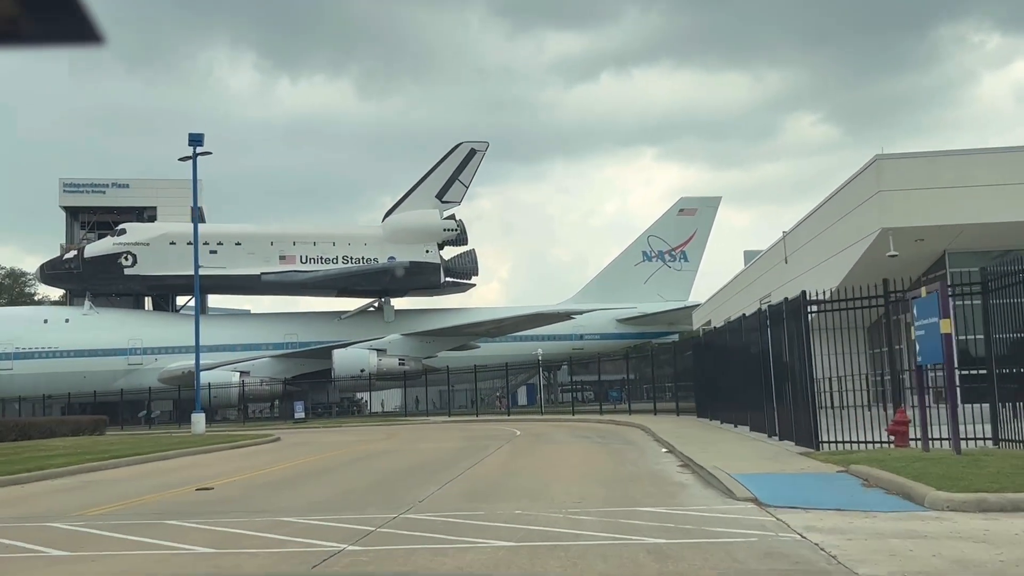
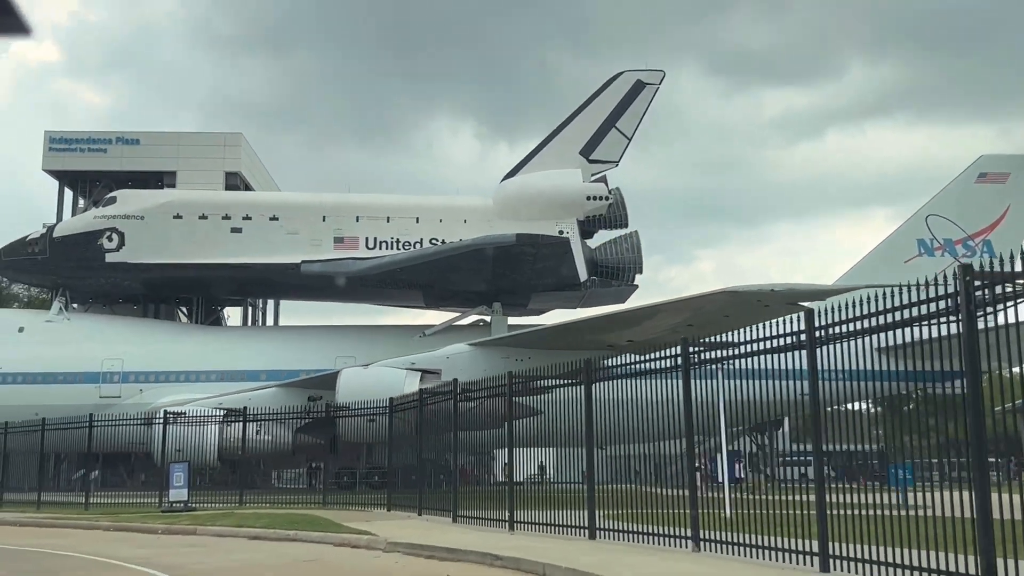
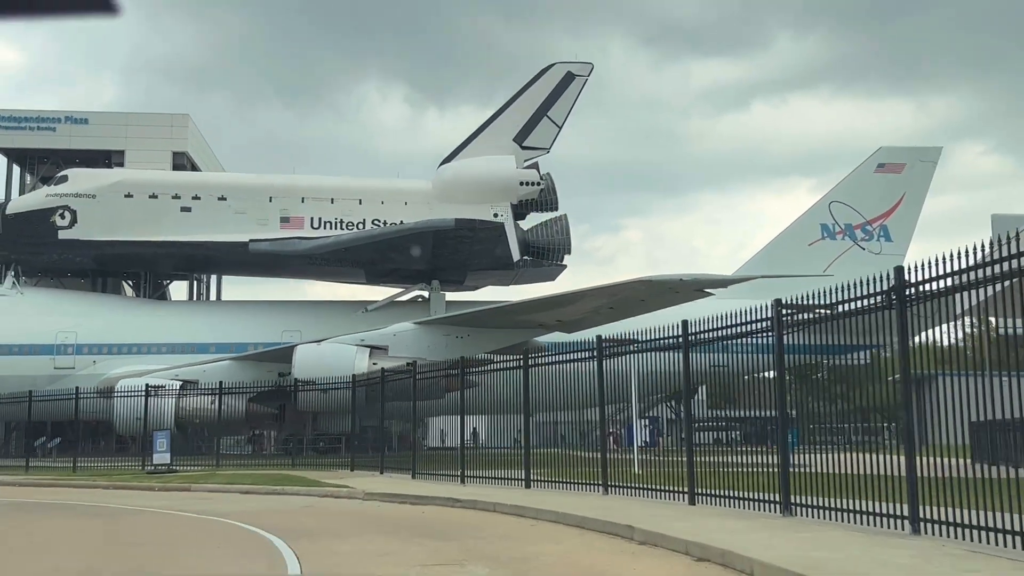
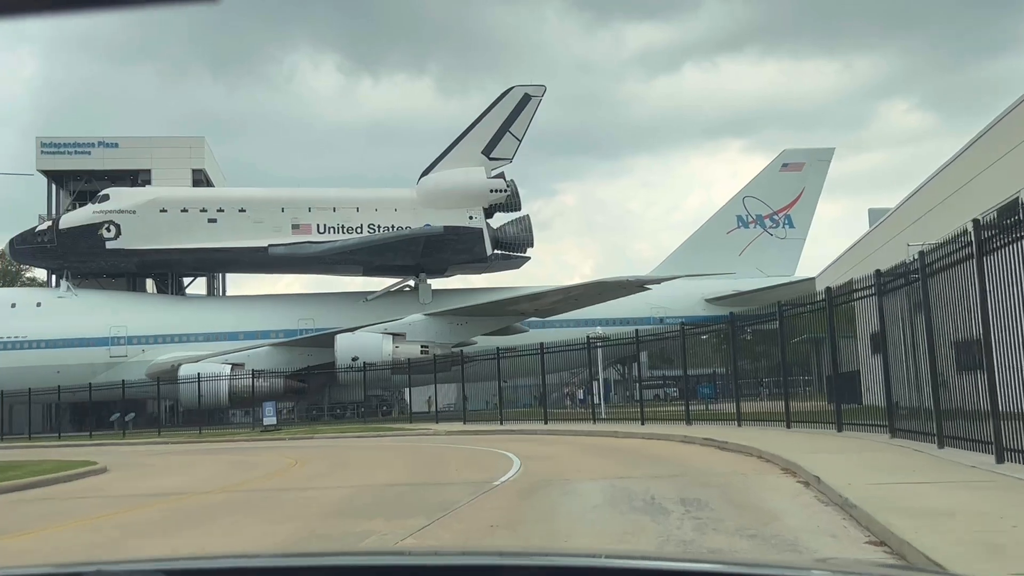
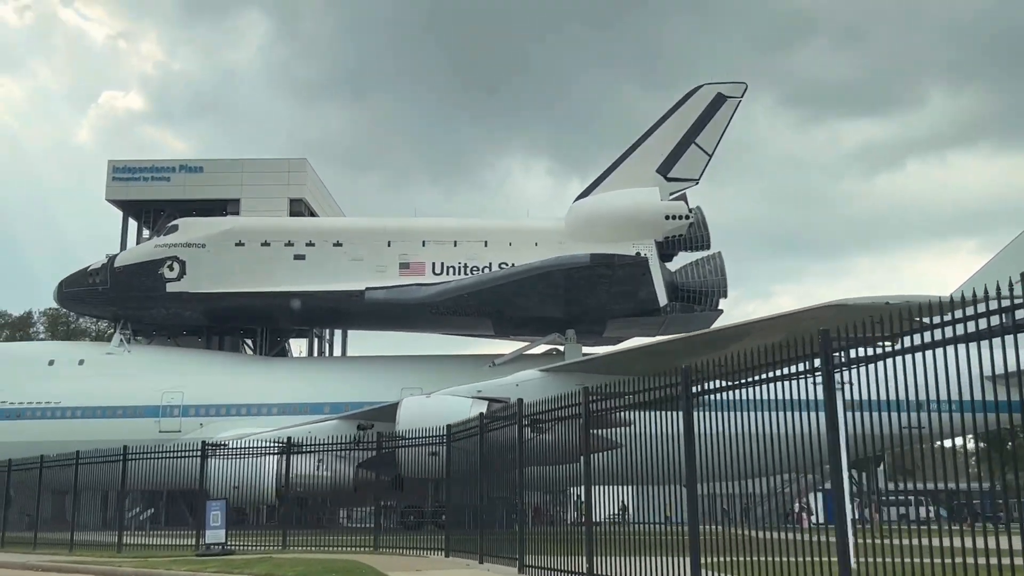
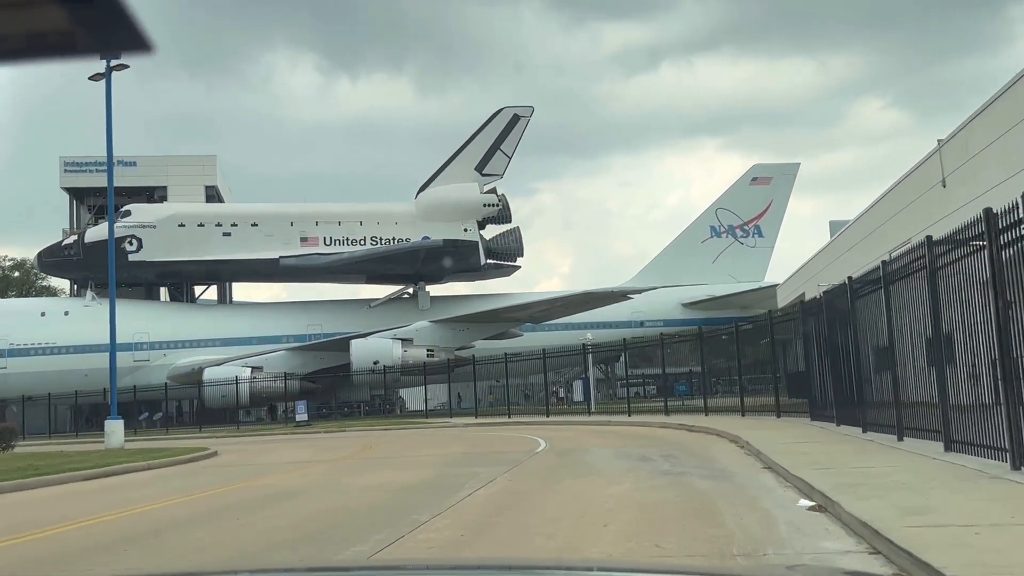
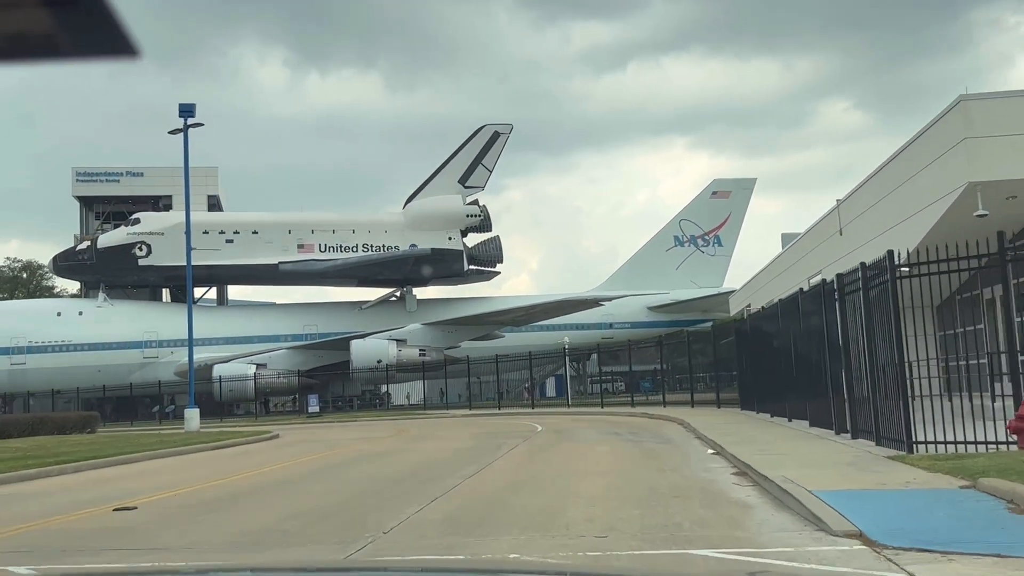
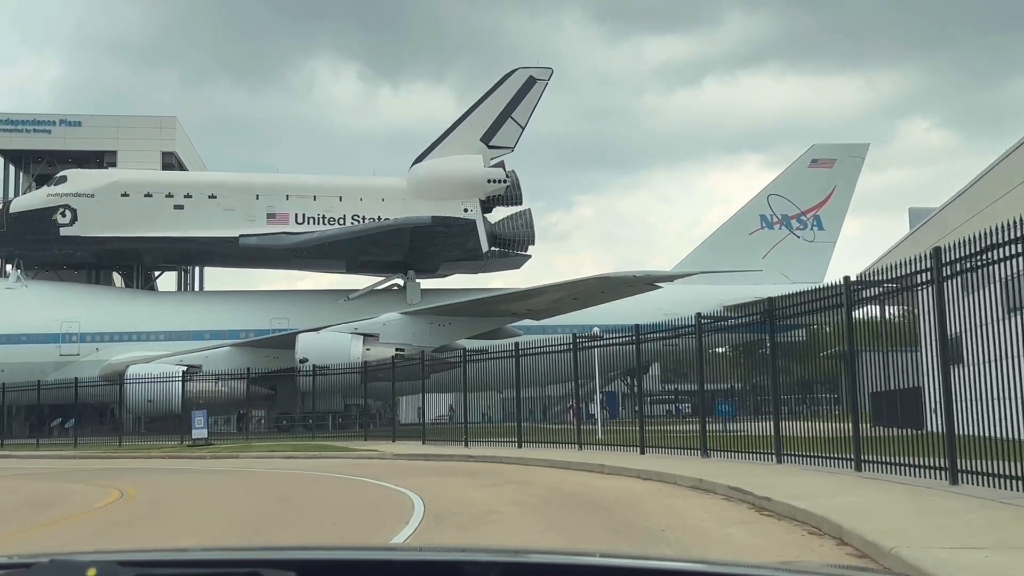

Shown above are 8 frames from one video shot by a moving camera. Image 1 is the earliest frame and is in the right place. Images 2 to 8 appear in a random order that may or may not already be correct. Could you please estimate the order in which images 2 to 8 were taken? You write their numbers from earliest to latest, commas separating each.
7, 6, 4, 8, 3, 2, 5
